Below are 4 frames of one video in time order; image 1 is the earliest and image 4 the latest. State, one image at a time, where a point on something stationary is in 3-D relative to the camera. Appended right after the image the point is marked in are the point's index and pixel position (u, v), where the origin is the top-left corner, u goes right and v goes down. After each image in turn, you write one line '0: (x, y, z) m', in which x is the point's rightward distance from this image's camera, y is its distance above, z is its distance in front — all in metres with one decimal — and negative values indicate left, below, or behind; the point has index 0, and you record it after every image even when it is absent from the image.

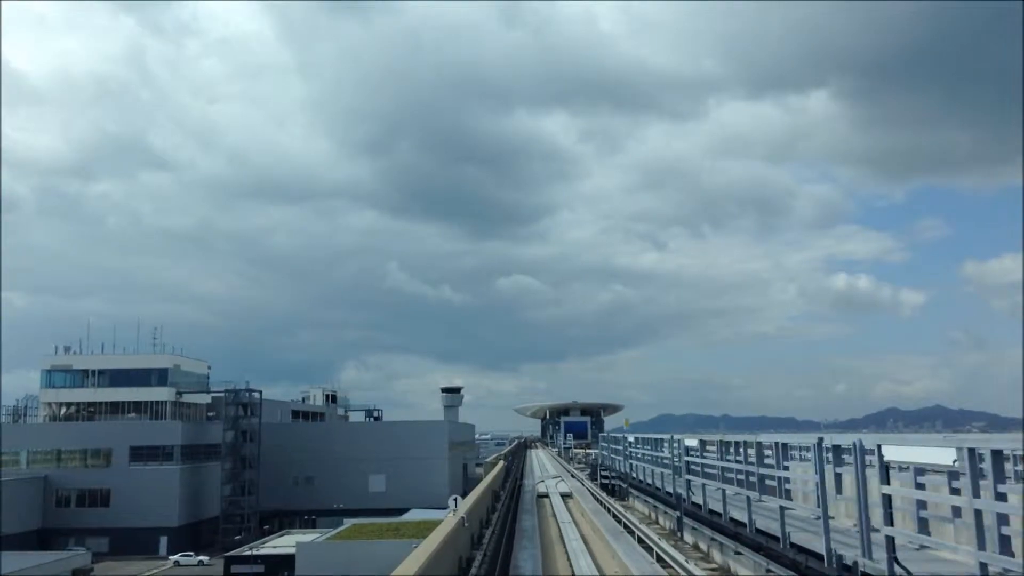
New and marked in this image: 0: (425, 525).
0: (-2.0, -5.4, +17.2) m
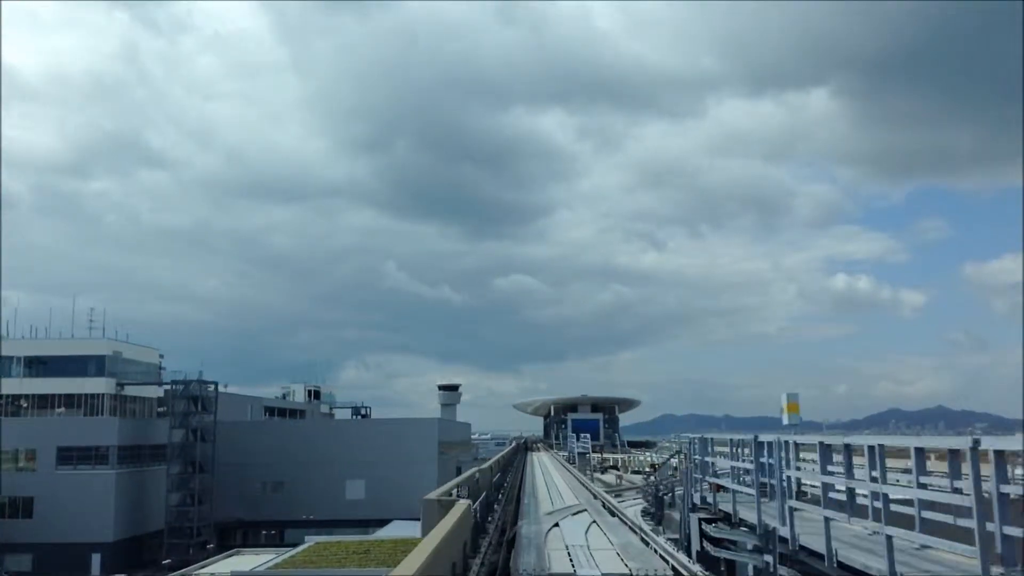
0: (-2.1, -5.0, +15.1) m
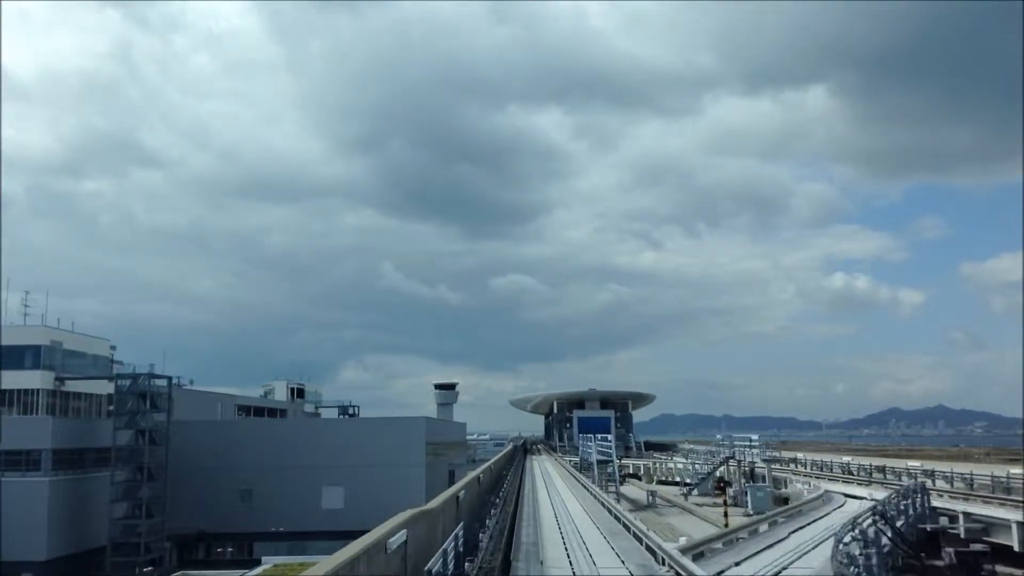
0: (-2.1, -4.7, +13.5) m
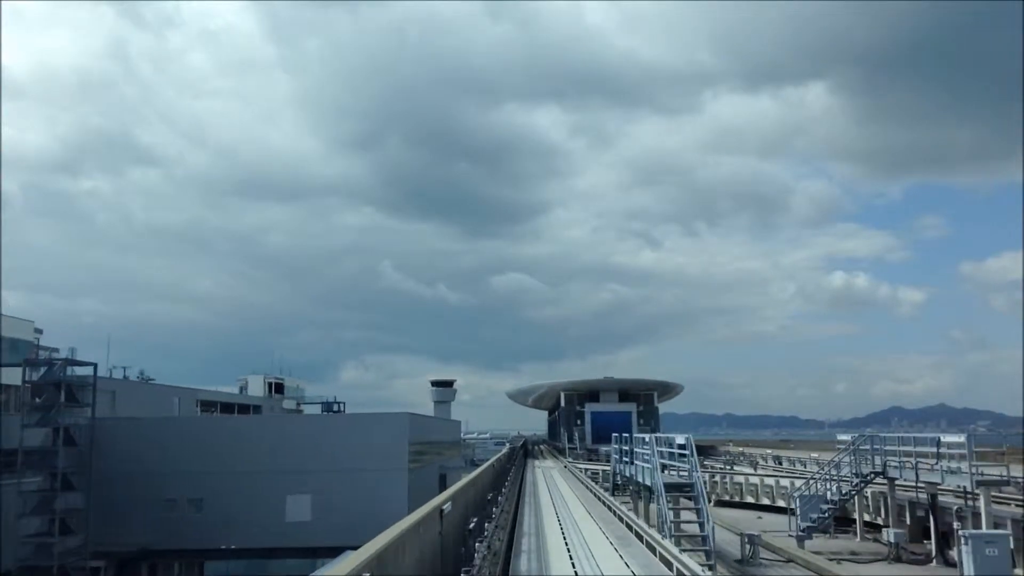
0: (-2.2, -4.3, +11.6) m
